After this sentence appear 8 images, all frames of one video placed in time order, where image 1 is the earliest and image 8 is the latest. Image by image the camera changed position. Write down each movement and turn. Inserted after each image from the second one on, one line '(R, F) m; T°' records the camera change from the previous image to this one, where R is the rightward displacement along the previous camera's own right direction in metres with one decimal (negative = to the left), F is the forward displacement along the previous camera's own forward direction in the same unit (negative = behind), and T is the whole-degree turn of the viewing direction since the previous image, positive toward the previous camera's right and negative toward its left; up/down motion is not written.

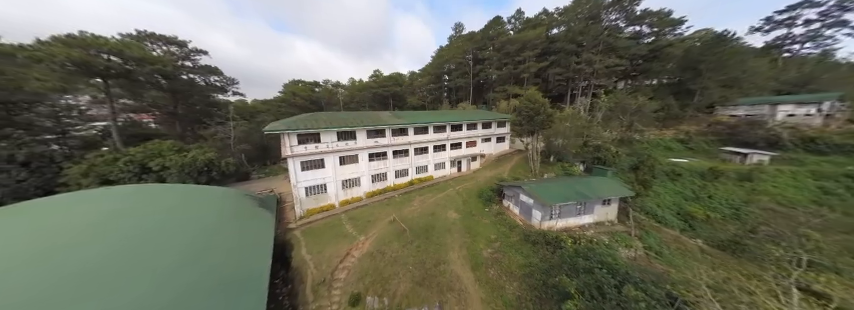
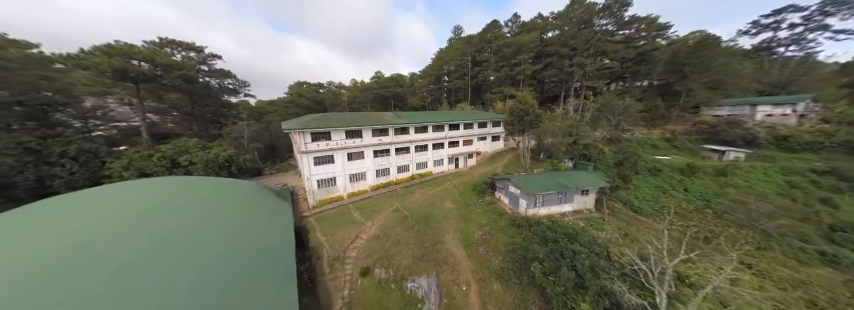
(+0.1, -1.3) m; 0°
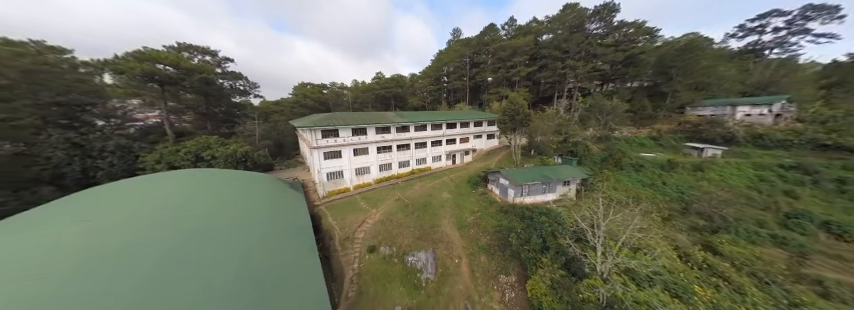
(+0.1, -1.4) m; 0°
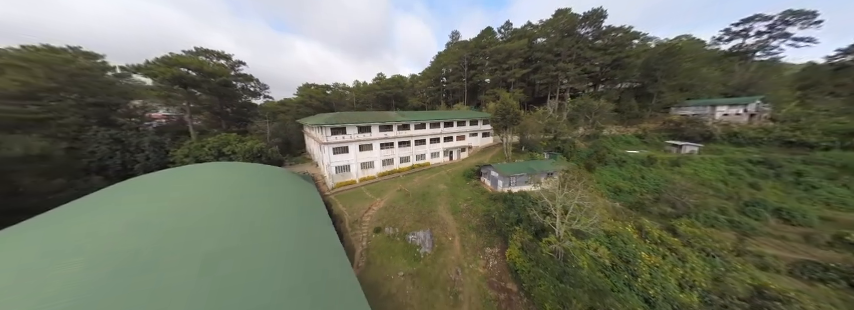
(+0.1, -1.6) m; 0°
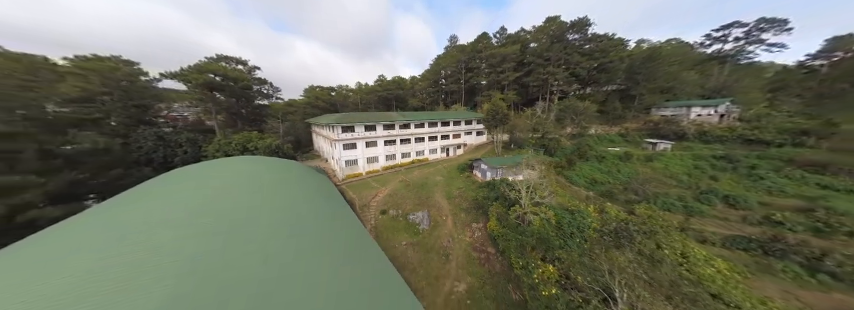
(+0.1, -2.2) m; 0°
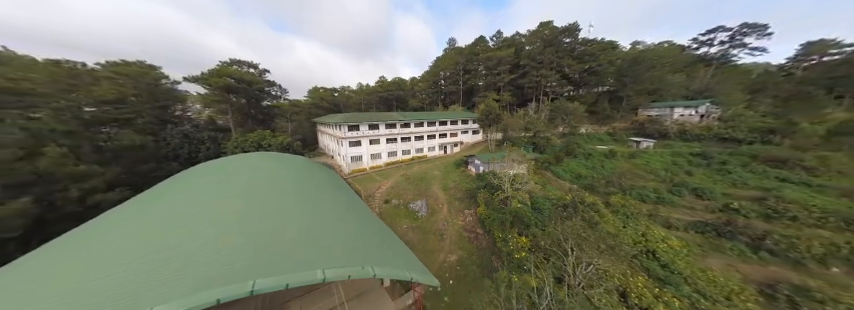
(+0.1, -1.7) m; 0°
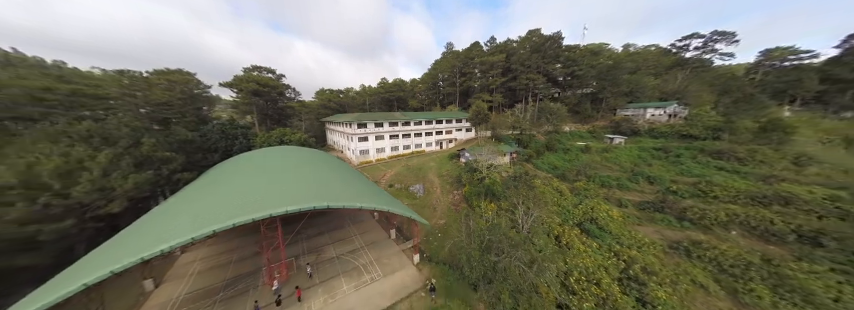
(+0.3, -3.4) m; 0°
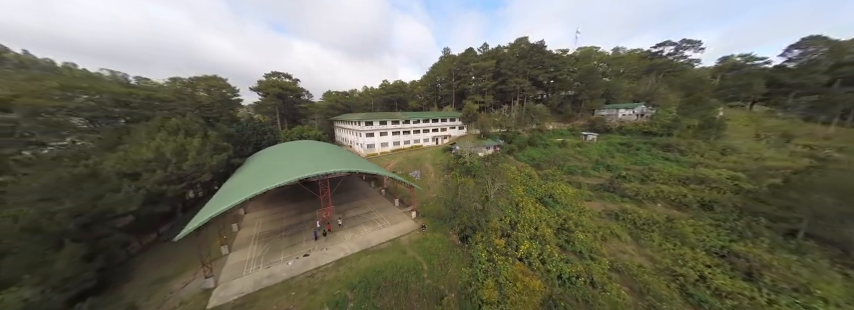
(+0.4, -4.2) m; 0°
